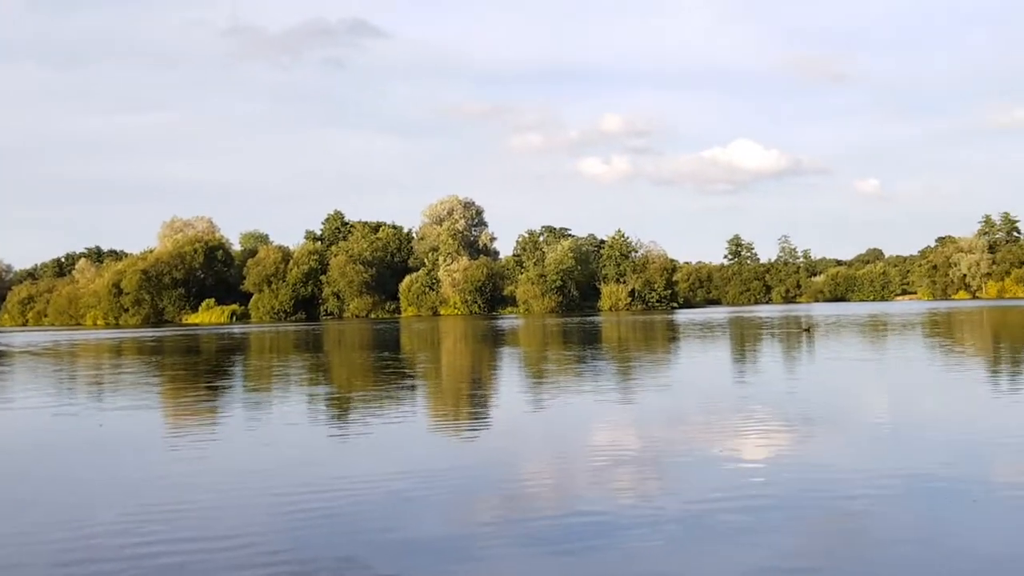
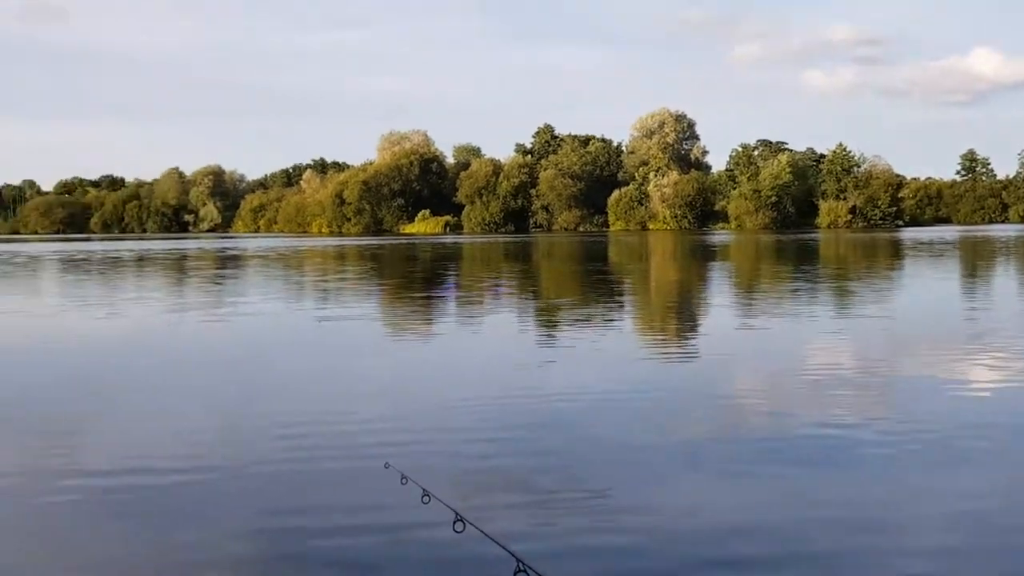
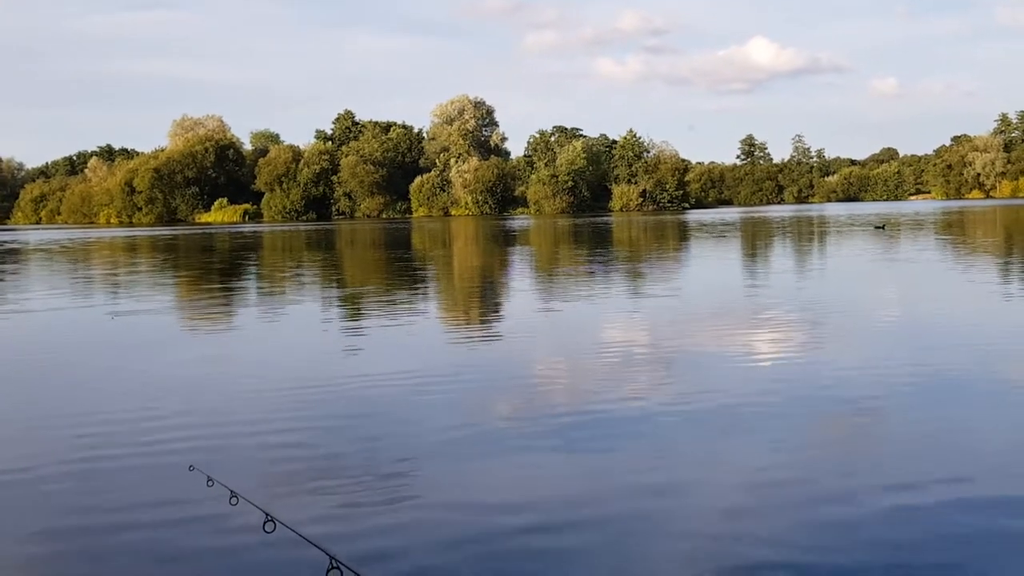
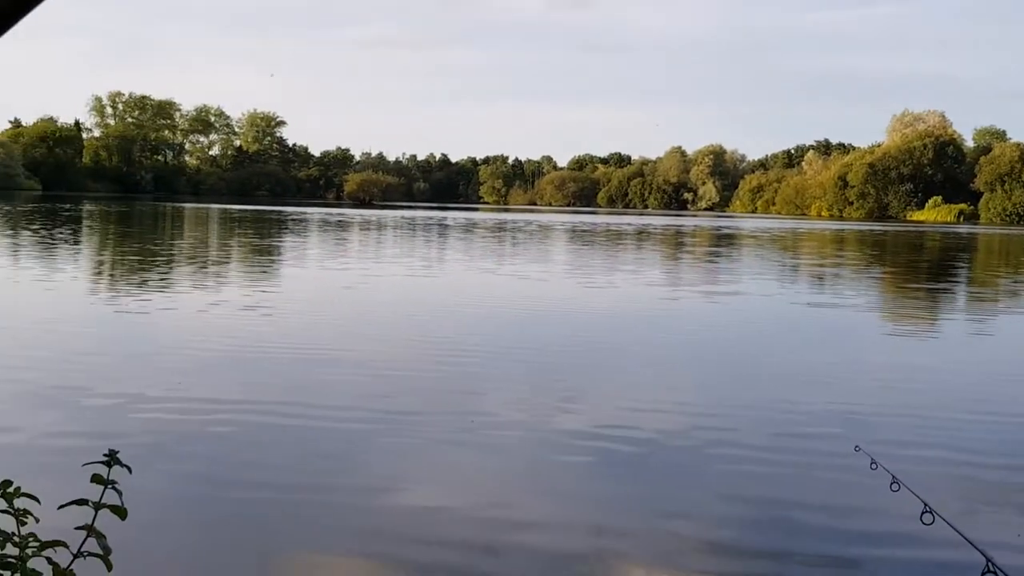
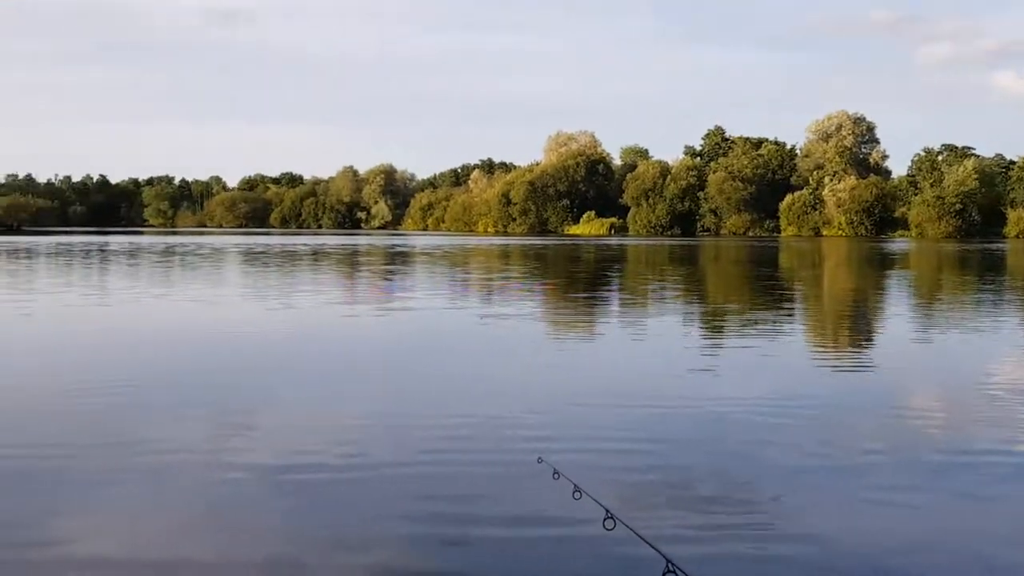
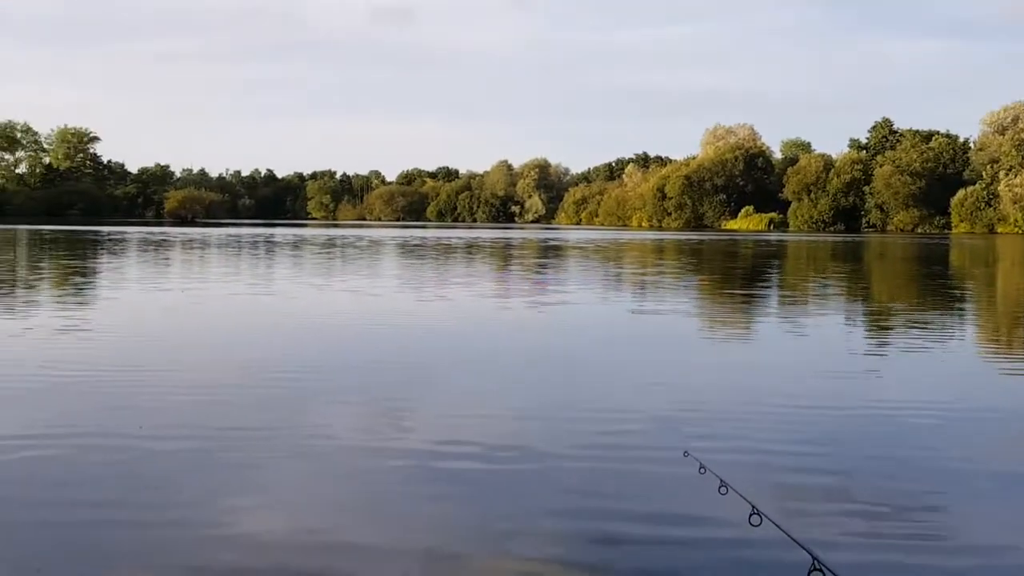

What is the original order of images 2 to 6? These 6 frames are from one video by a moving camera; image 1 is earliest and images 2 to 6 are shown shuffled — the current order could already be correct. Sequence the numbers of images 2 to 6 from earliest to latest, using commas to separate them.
3, 2, 5, 6, 4
